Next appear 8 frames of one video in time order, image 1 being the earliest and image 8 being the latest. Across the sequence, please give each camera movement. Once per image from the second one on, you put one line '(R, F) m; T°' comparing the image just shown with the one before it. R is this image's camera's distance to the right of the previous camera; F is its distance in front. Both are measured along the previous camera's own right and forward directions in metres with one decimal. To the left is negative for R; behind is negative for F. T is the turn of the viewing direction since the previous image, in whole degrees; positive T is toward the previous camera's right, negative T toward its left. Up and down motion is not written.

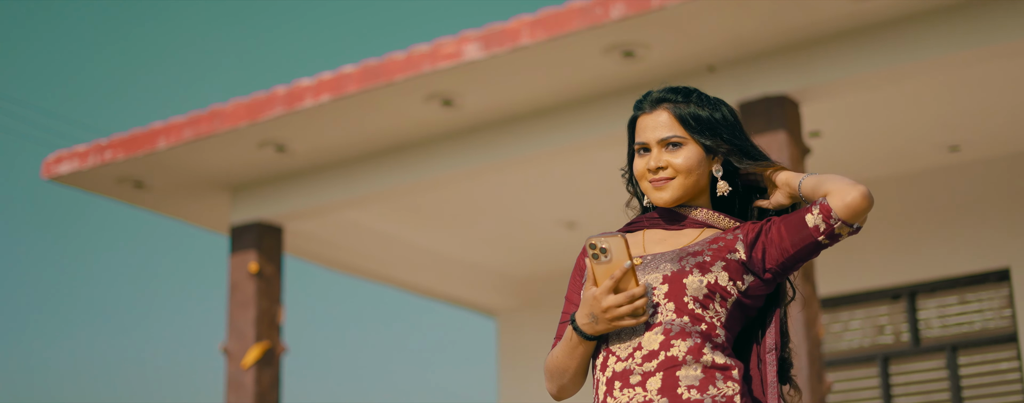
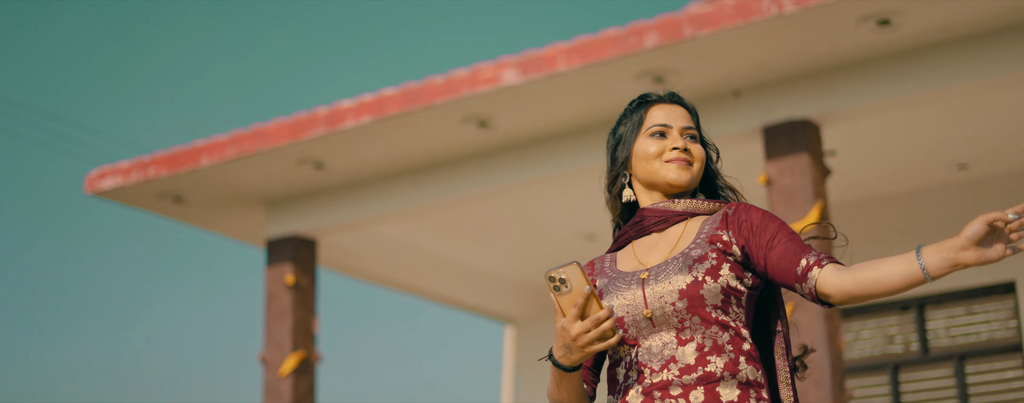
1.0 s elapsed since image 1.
(-0.3, -0.3) m; +1°
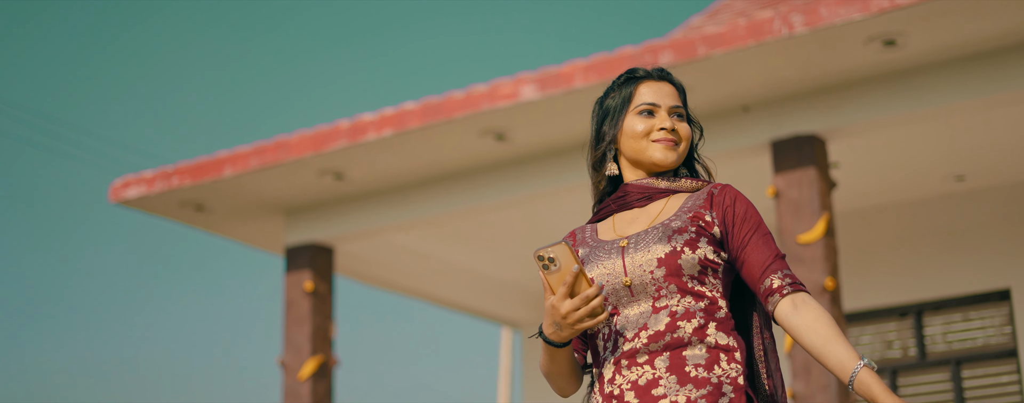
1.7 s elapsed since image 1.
(-0.2, -0.3) m; +1°
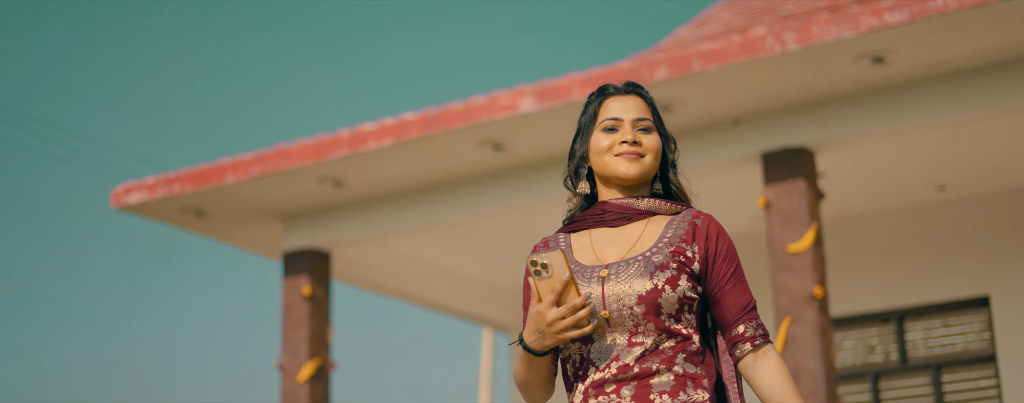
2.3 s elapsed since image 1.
(-0.1, -0.2) m; +1°
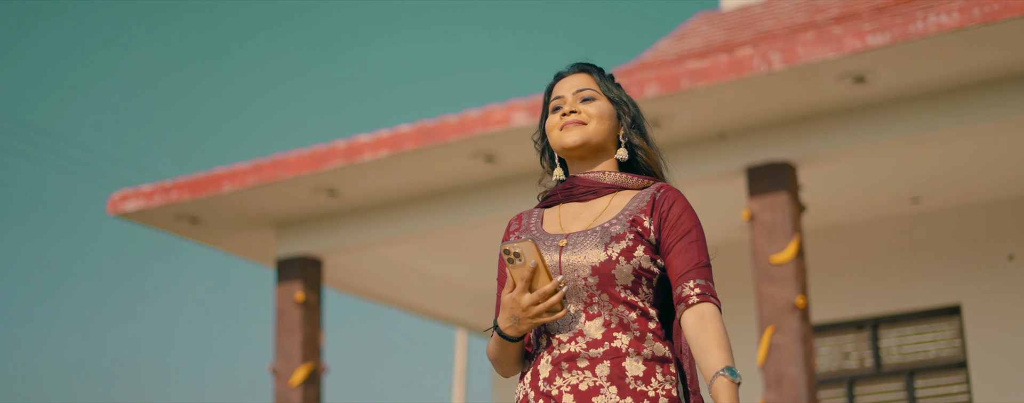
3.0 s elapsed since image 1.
(-0.2, -0.2) m; +2°
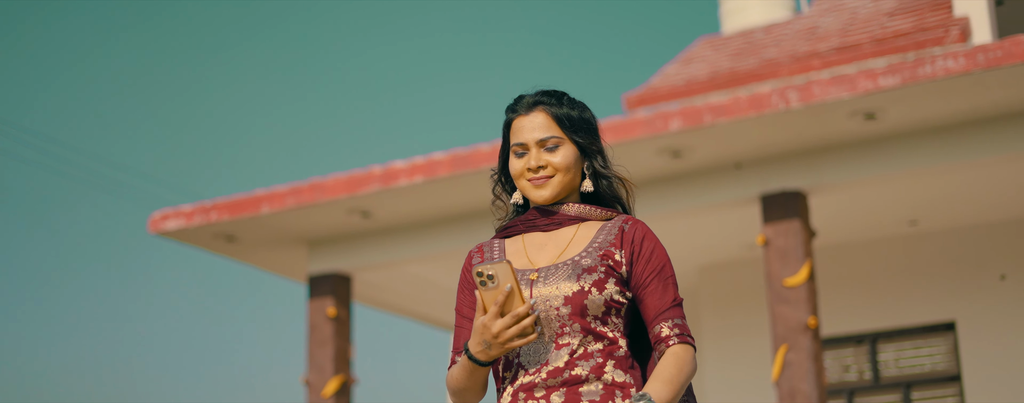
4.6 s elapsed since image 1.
(-0.4, -0.5) m; +1°
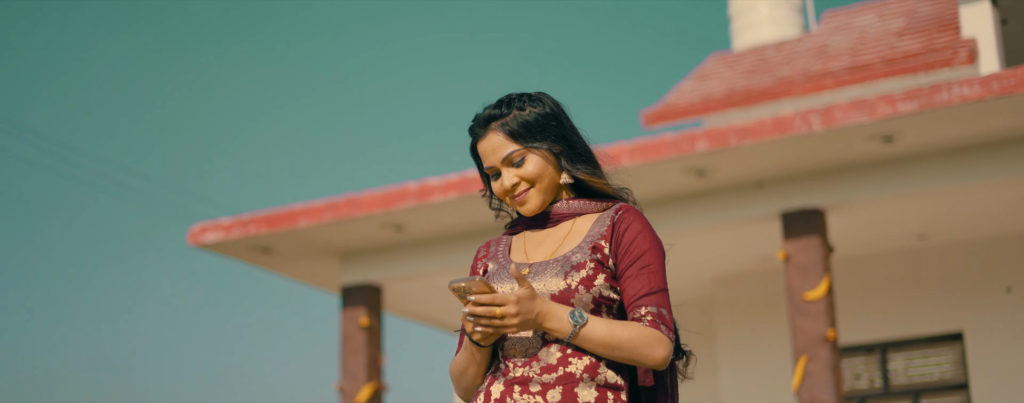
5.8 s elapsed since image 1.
(-0.3, -0.4) m; 0°
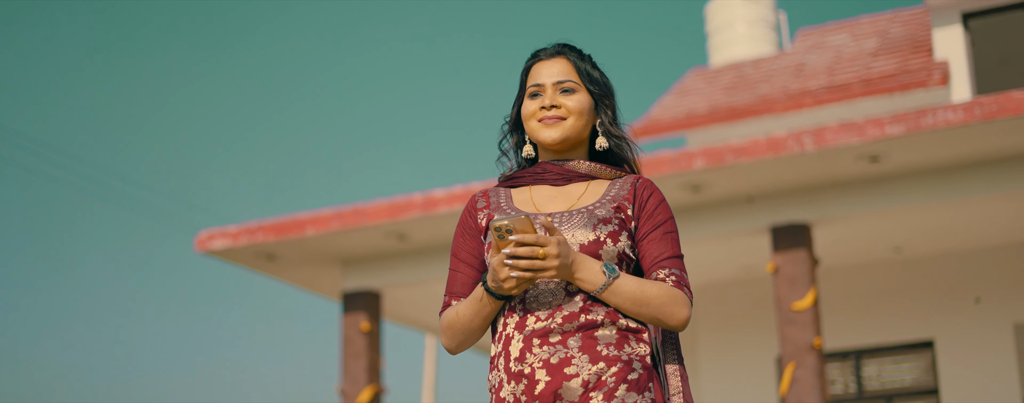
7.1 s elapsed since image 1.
(-0.4, -0.4) m; +2°
